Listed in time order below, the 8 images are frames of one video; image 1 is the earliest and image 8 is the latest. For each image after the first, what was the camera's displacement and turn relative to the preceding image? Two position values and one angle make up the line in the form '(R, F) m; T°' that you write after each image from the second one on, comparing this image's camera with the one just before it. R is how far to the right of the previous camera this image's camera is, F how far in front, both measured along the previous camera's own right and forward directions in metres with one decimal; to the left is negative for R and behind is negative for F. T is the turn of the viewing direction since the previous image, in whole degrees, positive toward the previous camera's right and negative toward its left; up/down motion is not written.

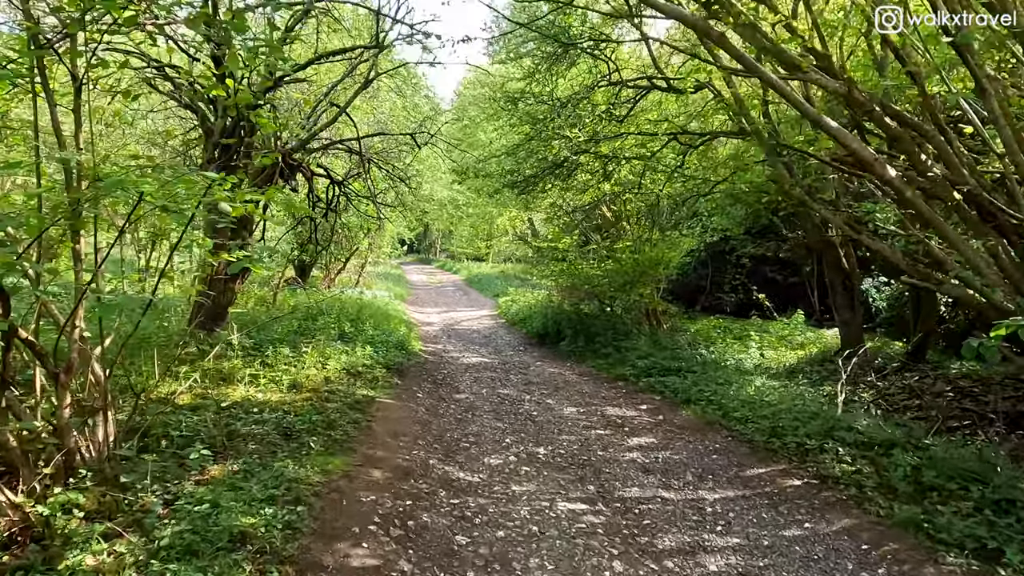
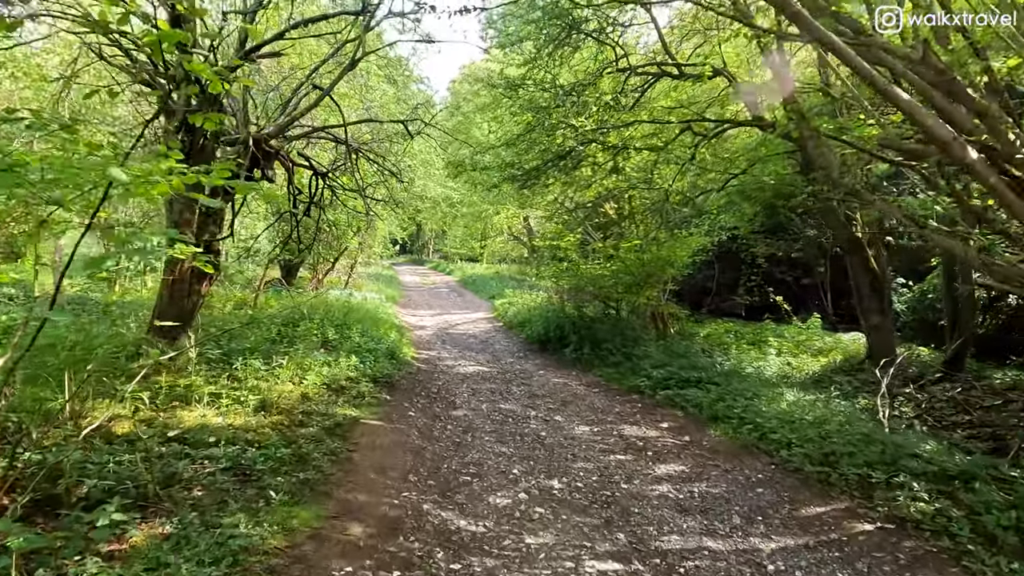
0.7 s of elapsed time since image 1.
(-0.1, +0.9) m; +1°
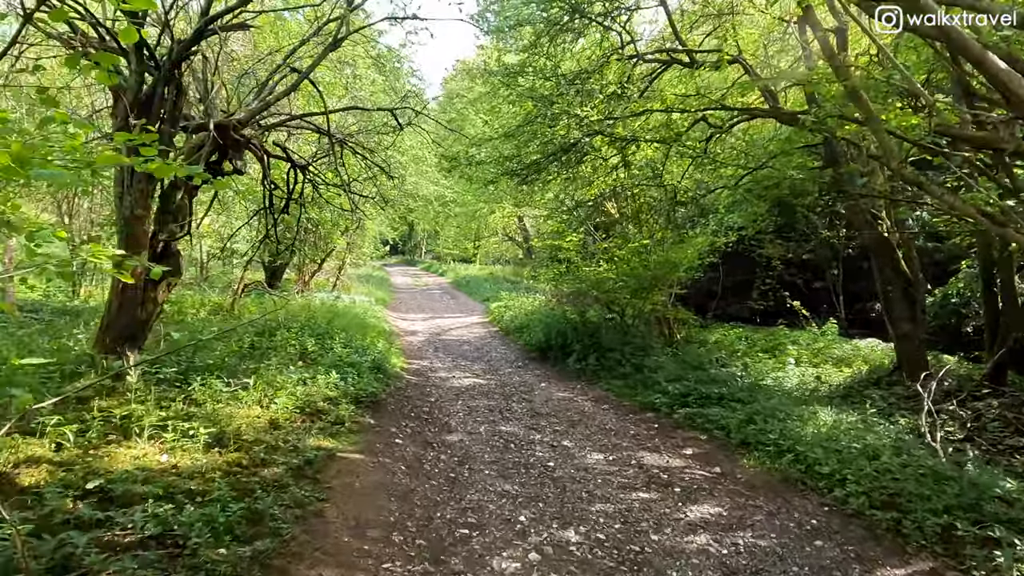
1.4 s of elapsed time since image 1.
(-0.1, +0.8) m; +1°
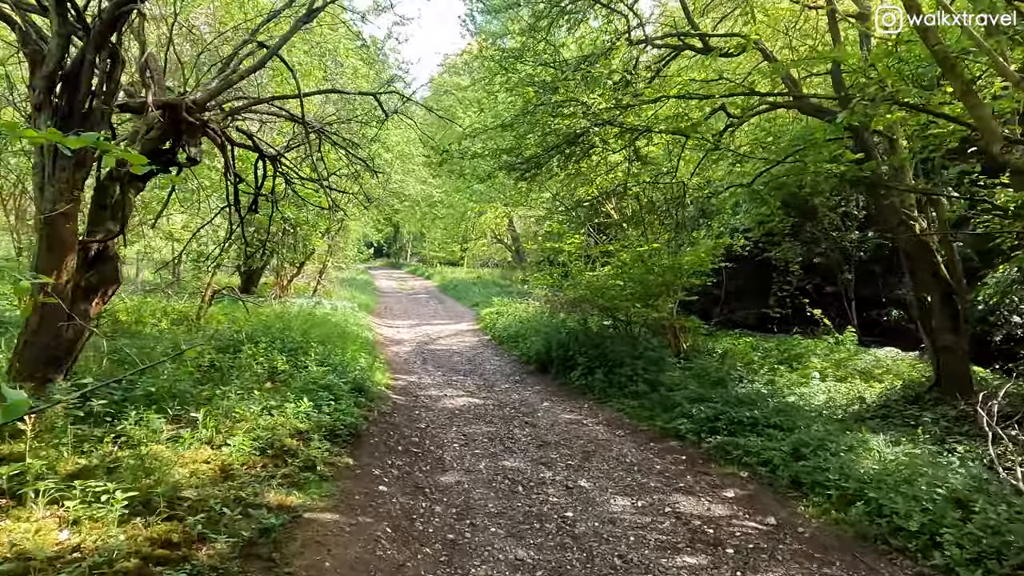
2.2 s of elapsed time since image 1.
(-0.2, +1.0) m; +1°
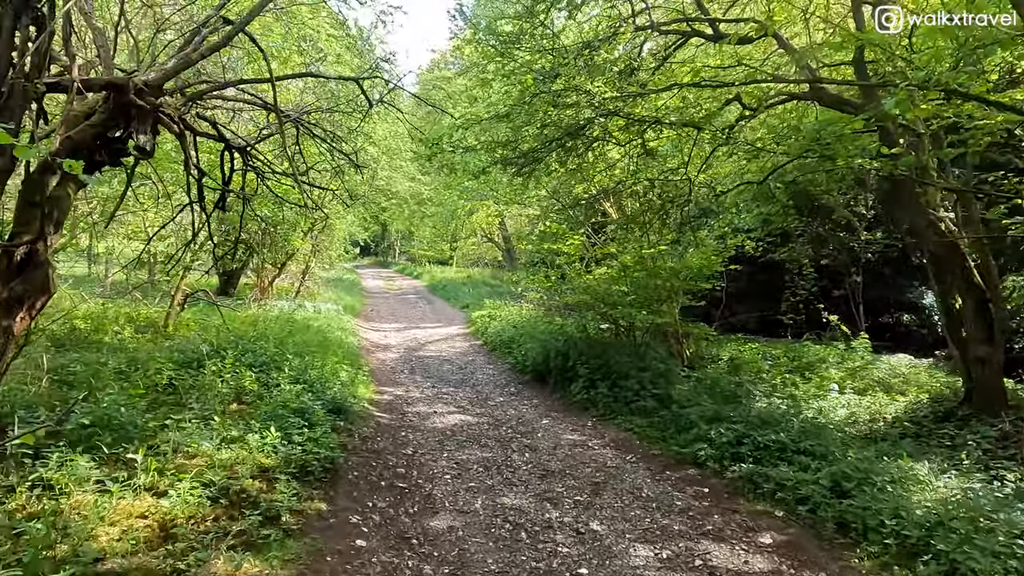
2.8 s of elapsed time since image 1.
(-0.1, +0.7) m; +1°
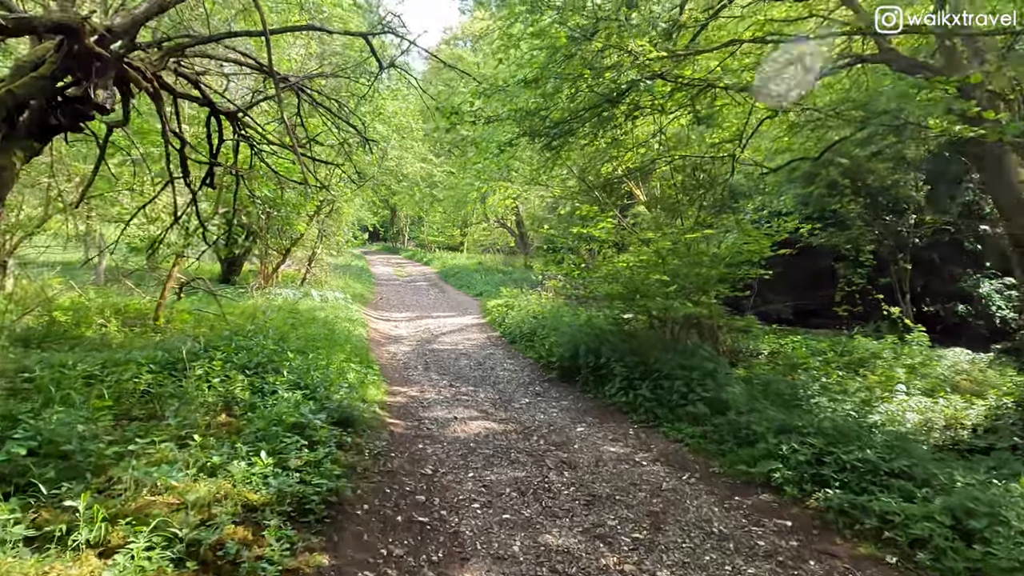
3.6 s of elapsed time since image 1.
(-0.2, +0.9) m; -1°
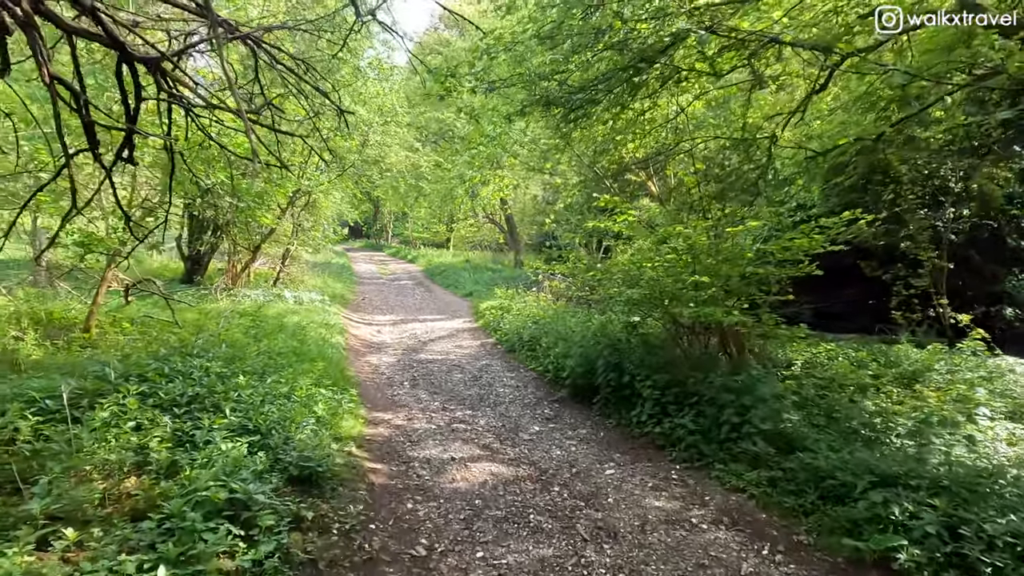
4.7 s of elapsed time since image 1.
(-0.2, +1.3) m; +1°
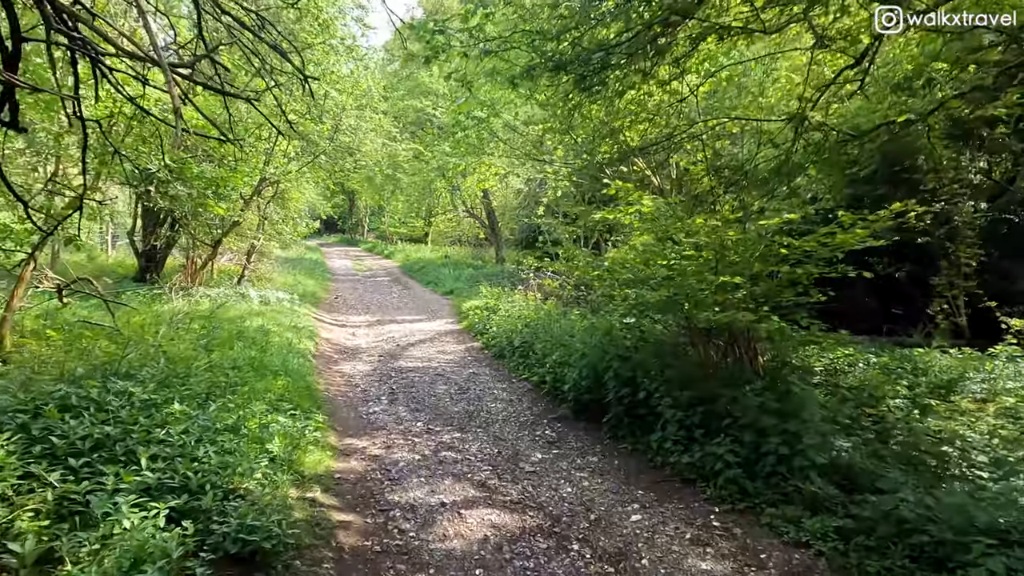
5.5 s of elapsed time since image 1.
(-0.2, +1.0) m; +2°
